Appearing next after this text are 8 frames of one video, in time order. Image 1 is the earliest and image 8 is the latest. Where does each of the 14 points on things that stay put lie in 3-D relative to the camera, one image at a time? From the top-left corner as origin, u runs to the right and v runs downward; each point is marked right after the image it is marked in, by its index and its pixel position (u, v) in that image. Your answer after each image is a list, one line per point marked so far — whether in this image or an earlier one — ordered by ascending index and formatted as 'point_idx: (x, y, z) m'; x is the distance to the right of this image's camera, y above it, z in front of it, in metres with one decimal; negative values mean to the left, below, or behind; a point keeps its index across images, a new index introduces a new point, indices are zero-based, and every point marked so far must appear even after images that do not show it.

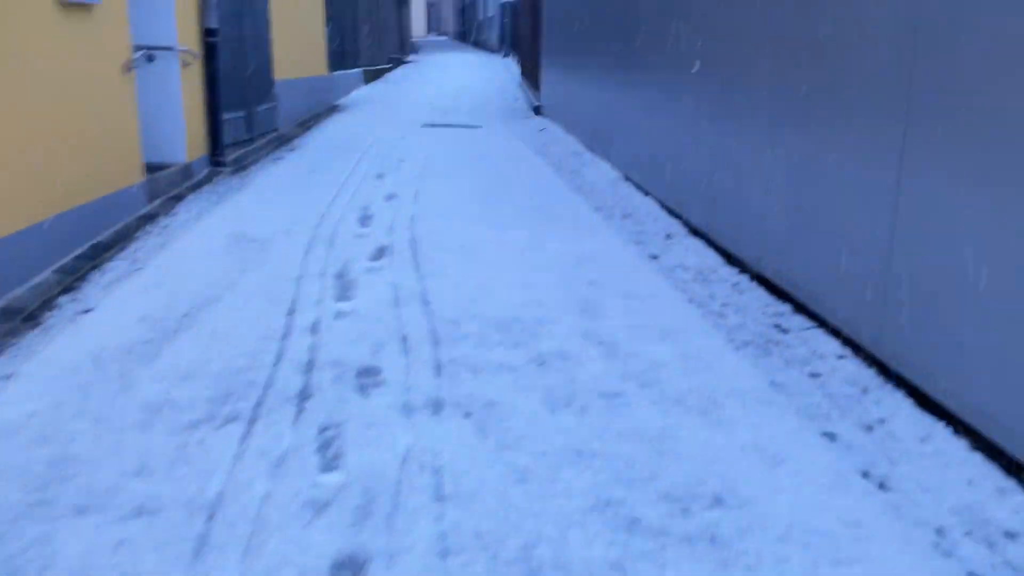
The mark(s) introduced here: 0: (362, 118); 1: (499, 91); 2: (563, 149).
0: (-2.2, +2.5, +12.2) m
1: (-0.3, +3.9, +16.3) m
2: (+0.6, +1.6, +9.4) m
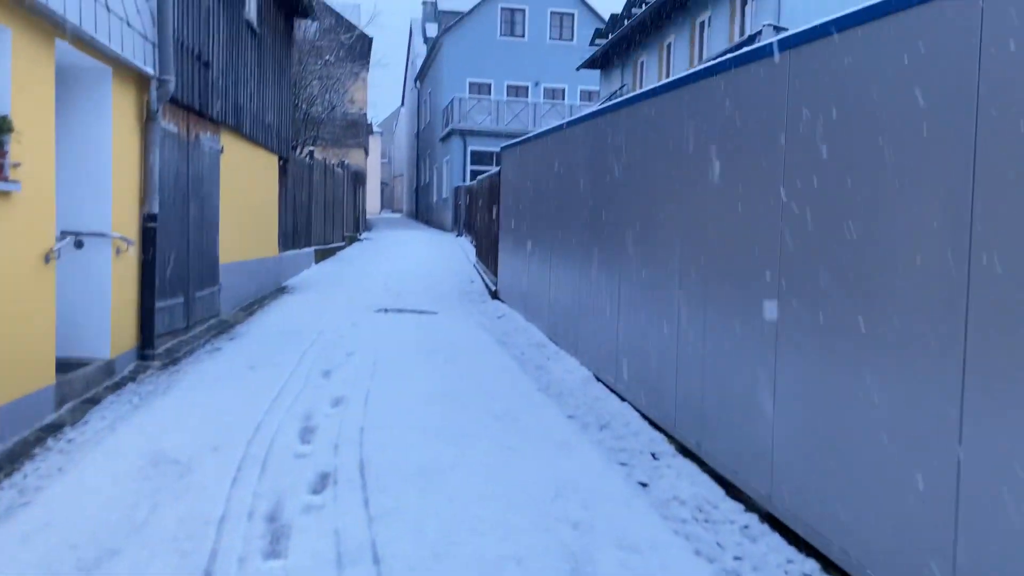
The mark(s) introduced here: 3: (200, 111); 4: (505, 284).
0: (-2.8, -0.2, +11.6) m
1: (-1.1, +0.3, +16.1) m
2: (+0.2, -0.6, +8.9) m
3: (-3.3, +1.8, +8.7) m
4: (-0.1, 0.0, +11.8) m
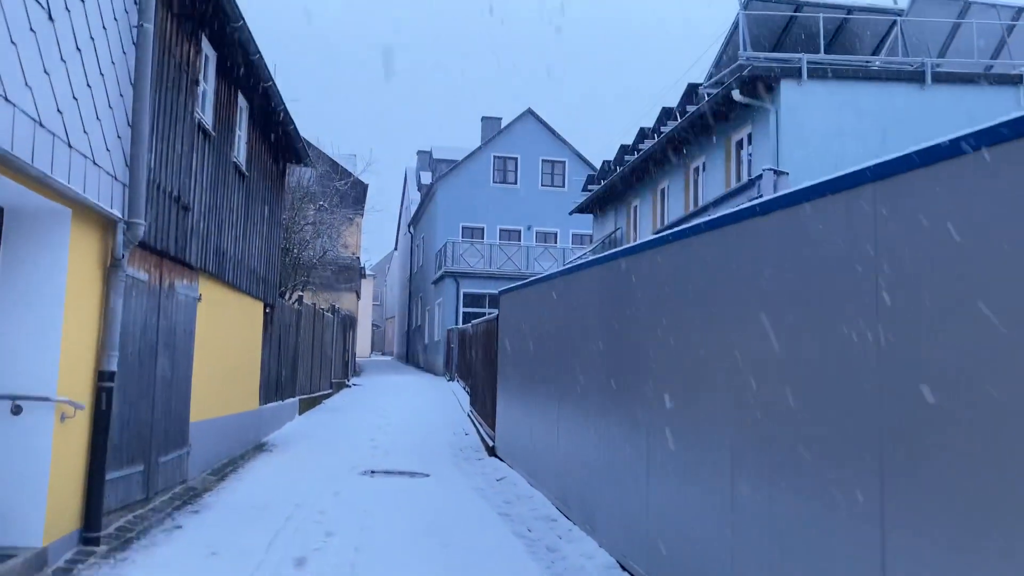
0: (-2.8, -2.2, +10.6) m
1: (-1.2, -2.5, +15.0) m
2: (+0.2, -2.1, +7.8) m
3: (-3.2, +0.3, +8.0) m
4: (-0.1, -2.0, +10.8) m
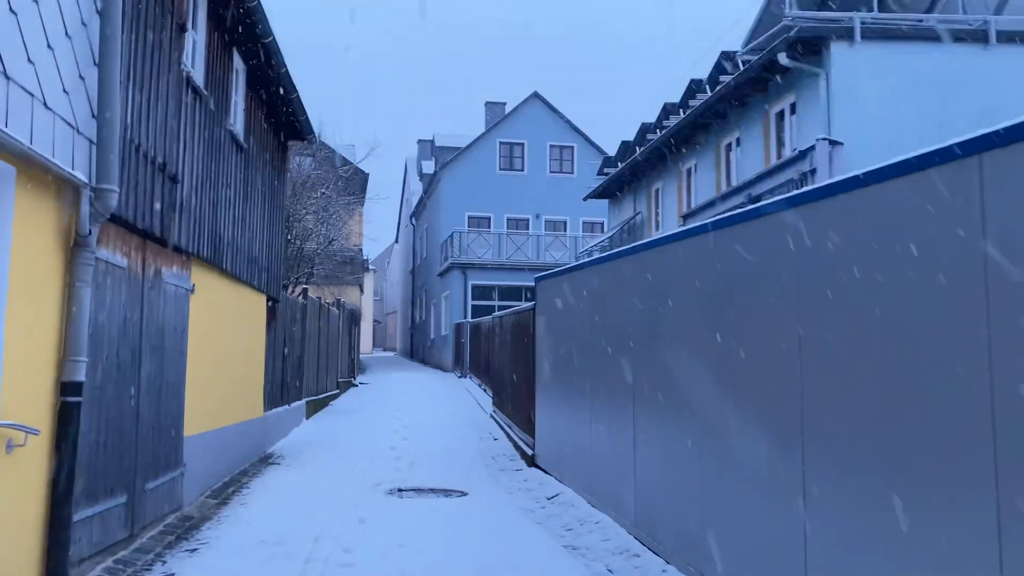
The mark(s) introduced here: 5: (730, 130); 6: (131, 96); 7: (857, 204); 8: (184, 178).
0: (-2.3, -2.1, +9.1) m
1: (-0.7, -2.3, +13.6) m
2: (+0.7, -2.0, +6.4) m
3: (-2.8, +0.4, +6.6) m
4: (+0.4, -1.8, +9.4) m
5: (+4.7, +3.4, +18.1) m
6: (-2.7, +1.3, +5.8) m
7: (+1.6, +0.4, +3.7) m
8: (-2.8, +0.9, +7.2) m
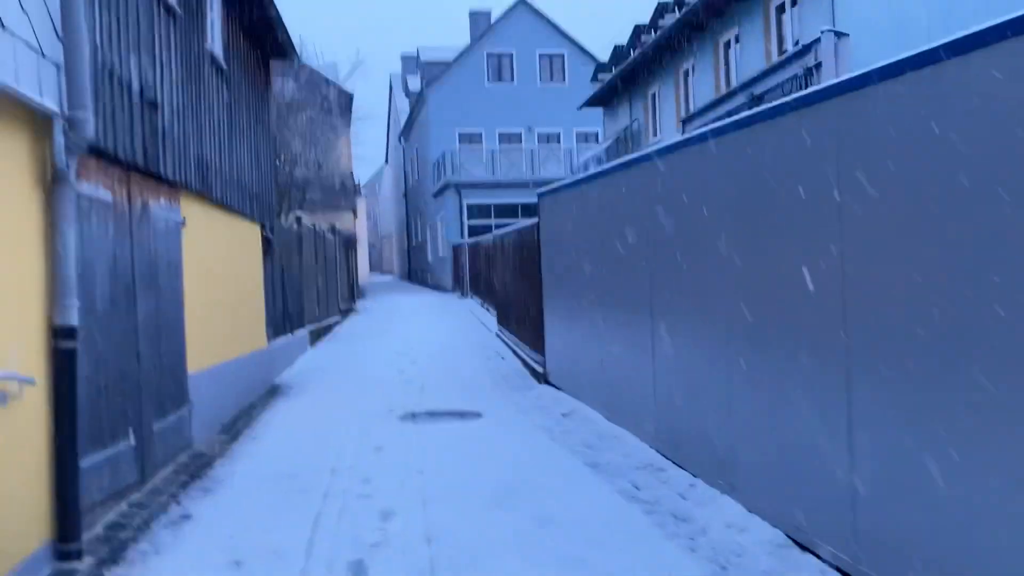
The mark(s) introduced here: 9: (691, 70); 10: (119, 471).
0: (-2.2, -1.3, +9.0) m
1: (-0.6, -1.0, +13.5) m
2: (+0.9, -1.3, +6.3) m
3: (-2.7, +0.9, +6.2) m
4: (+0.5, -0.9, +9.2) m
5: (+4.5, +5.4, +17.4) m
6: (-2.7, +1.8, +5.4) m
7: (+1.6, +0.8, +3.3) m
8: (-2.8, +1.5, +6.7) m
9: (+4.2, +5.1, +19.6) m
10: (-2.6, -1.2, +5.5) m
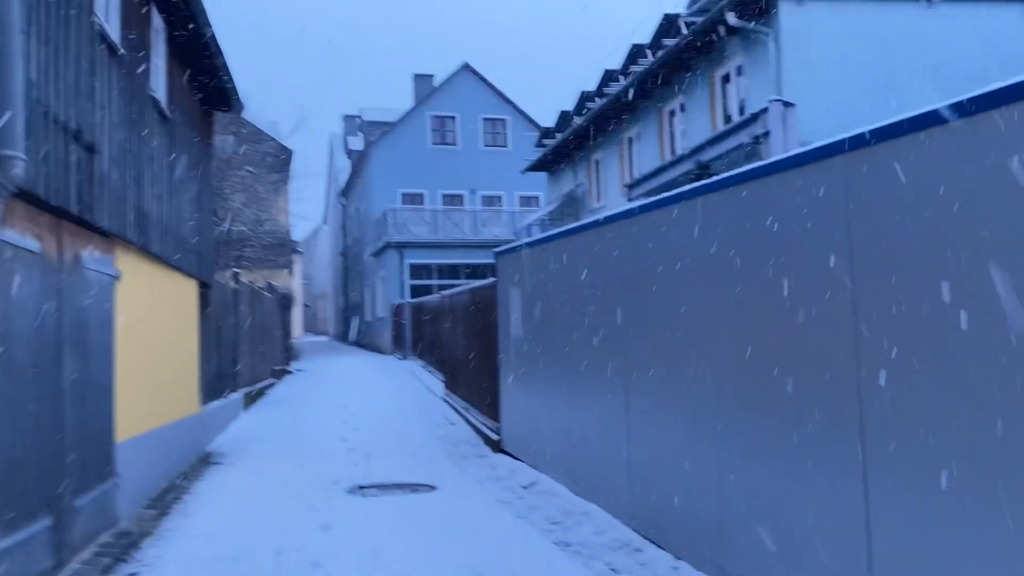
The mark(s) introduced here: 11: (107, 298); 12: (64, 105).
0: (-2.6, -1.9, +8.3) m
1: (-1.4, -1.9, +12.9) m
2: (+0.6, -1.8, +5.9) m
3: (-2.9, +0.5, +5.7) m
4: (0.0, -1.6, +8.8) m
5: (+3.5, +4.1, +17.7) m
6: (-2.8, +1.4, +4.9) m
7: (+1.6, +0.5, +3.2) m
8: (-3.1, +1.1, +6.3) m
9: (+3.0, +3.6, +19.8) m
10: (-2.8, -1.5, +4.8) m
11: (-3.1, -0.1, +6.4) m
12: (-2.9, +1.2, +5.4) m
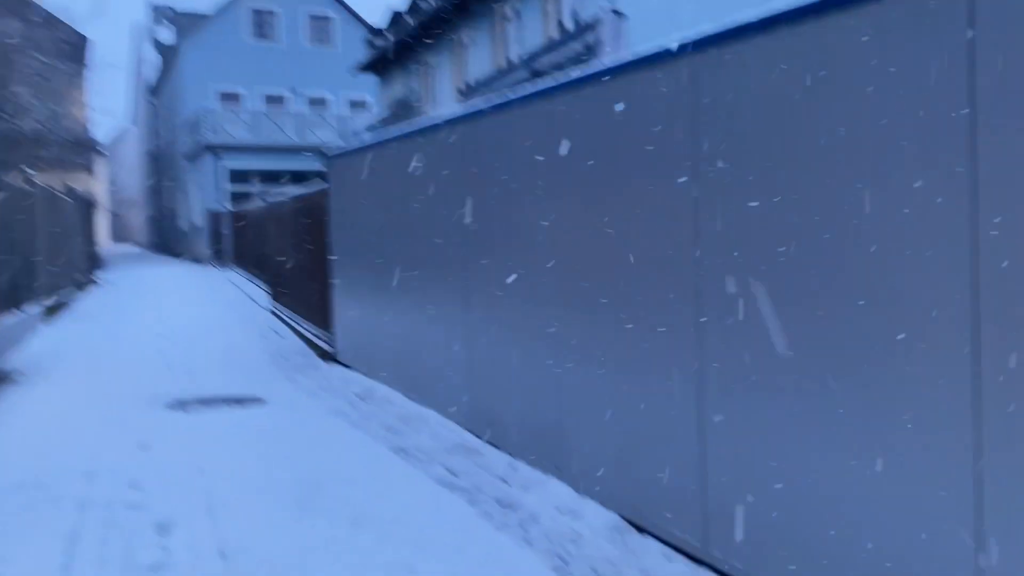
0: (-4.2, -1.0, +7.6) m
1: (-3.9, -0.5, +12.4) m
2: (-0.5, -1.1, +5.9) m
3: (-3.9, +1.1, +4.7) m
4: (-1.7, -0.6, +8.6) m
5: (-0.1, +6.0, +17.4) m
6: (-3.7, +1.9, +3.9) m
7: (+1.0, +0.9, +3.2) m
8: (-4.2, +1.7, +5.2) m
9: (-1.0, +5.8, +19.4) m
10: (-3.6, -1.0, +4.1) m
11: (-4.3, +0.6, +5.5) m
12: (-3.9, +1.8, +4.4) m
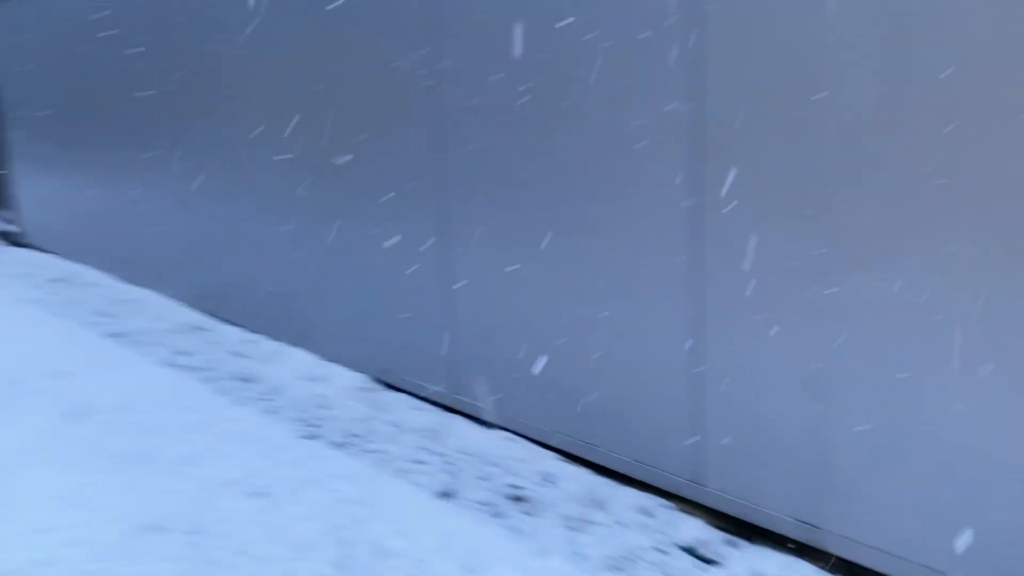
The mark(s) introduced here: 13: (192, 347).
0: (-6.4, -0.2, +5.9) m
1: (-7.7, +1.0, +10.3) m
2: (-2.3, -0.2, +5.4) m
3: (-5.2, +1.5, +2.9) m
4: (-4.3, +0.6, +7.5) m
5: (-5.9, +8.5, +15.1) m
6: (-4.7, +2.2, +2.1) m
7: (0.0, +1.5, +3.1) m
8: (-5.6, +2.2, +3.2) m
9: (-7.4, +8.5, +16.8) m
10: (-4.7, -0.7, +2.8) m
11: (-5.7, +1.1, +3.6) m
12: (-5.0, +2.1, +2.5) m
13: (-1.9, -0.4, +5.0) m
